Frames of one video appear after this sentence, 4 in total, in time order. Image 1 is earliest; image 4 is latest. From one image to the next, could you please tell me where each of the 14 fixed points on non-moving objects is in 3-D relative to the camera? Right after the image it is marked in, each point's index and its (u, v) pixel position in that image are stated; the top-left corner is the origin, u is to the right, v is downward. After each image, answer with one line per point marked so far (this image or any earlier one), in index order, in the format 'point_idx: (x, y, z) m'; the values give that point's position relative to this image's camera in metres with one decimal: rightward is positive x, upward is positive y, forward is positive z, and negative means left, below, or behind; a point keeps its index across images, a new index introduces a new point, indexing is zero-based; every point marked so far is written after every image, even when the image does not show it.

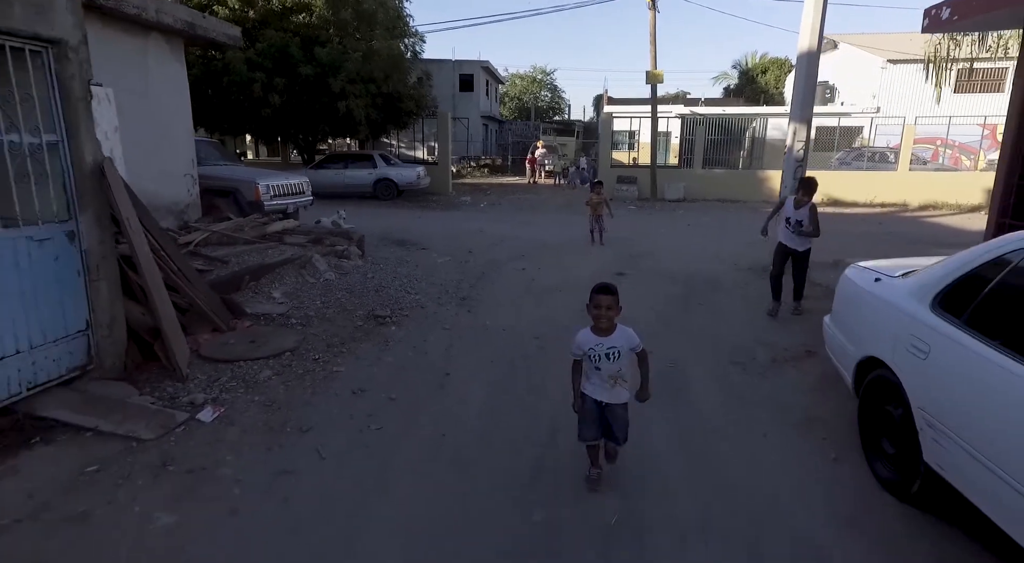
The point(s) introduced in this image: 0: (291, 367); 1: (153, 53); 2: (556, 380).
0: (-1.7, -0.6, +4.9) m
1: (-4.3, +2.7, +7.5) m
2: (+0.3, -0.8, +4.9) m
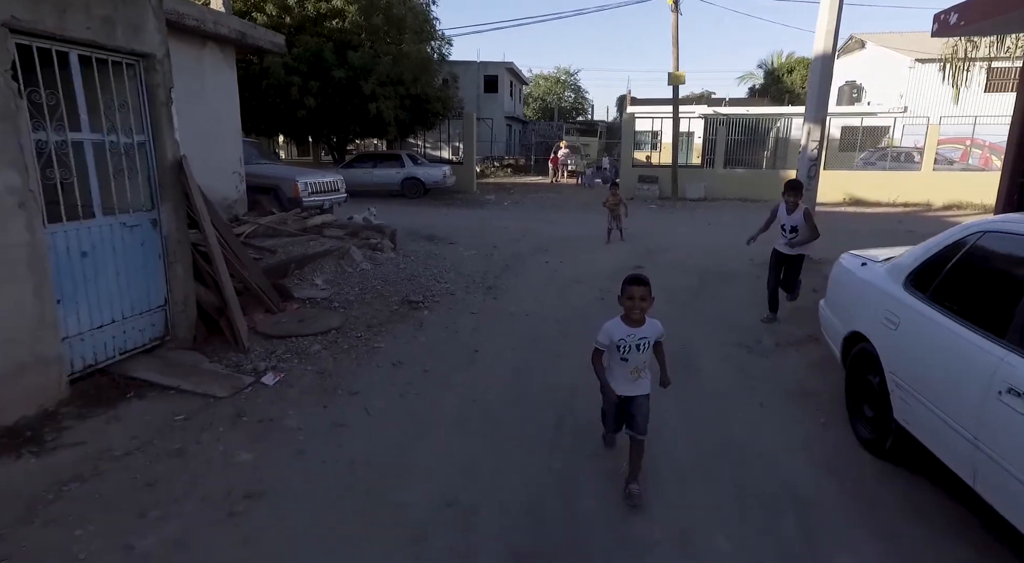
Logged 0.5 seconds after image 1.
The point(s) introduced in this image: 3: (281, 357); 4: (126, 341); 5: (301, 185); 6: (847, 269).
0: (-1.5, -0.5, +5.4) m
1: (-3.9, +2.9, +8.2) m
2: (+0.5, -0.6, +5.5) m
3: (-1.8, -0.6, +5.0) m
4: (-2.7, -0.4, +4.4) m
5: (-3.5, +1.6, +10.5) m
6: (+2.3, +0.1, +4.3) m
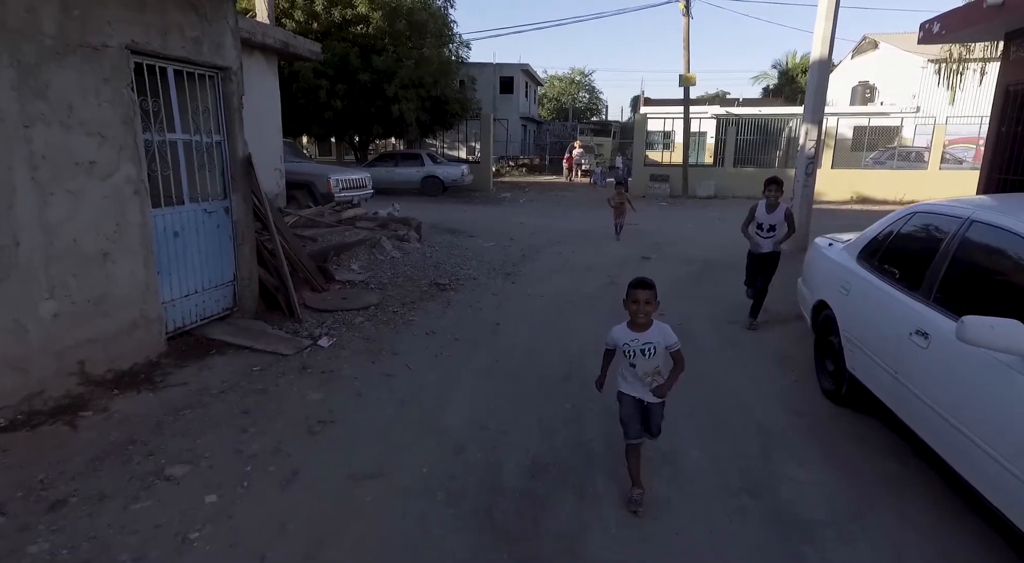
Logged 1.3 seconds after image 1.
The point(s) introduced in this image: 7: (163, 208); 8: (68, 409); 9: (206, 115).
0: (-1.3, -0.3, +6.2) m
1: (-3.7, +3.1, +9.0) m
2: (+0.7, -0.5, +6.2) m
3: (-1.7, -0.4, +5.8) m
4: (-2.6, -0.2, +5.3) m
5: (-3.2, +1.8, +11.4) m
6: (+2.5, +0.3, +5.1) m
7: (-2.6, +0.6, +4.8) m
8: (-2.6, -0.8, +3.8) m
9: (-2.5, +1.4, +5.2) m
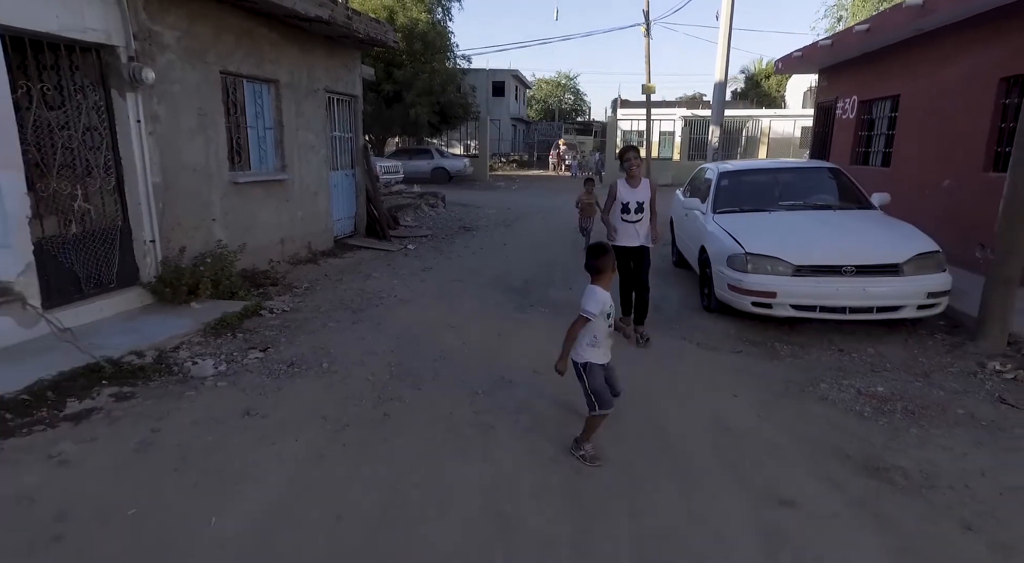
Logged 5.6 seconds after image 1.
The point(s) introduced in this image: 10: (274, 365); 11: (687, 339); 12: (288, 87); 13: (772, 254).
0: (-1.3, +0.7, +10.6) m
1: (-3.7, +4.1, +13.3) m
2: (+0.7, +0.6, +10.6) m
3: (-1.7, +0.6, +10.1) m
4: (-2.5, +0.8, +9.5) m
5: (-3.3, +2.8, +15.6) m
6: (+2.5, +1.3, +9.4) m
7: (-2.6, +1.6, +9.0) m
8: (-2.6, +0.3, +8.0) m
9: (-2.5, +2.4, +9.5) m
10: (-1.6, -0.6, +4.3) m
11: (+1.5, -0.5, +5.3) m
12: (-2.7, +2.3, +7.6) m
13: (+2.1, +0.2, +5.1) m
